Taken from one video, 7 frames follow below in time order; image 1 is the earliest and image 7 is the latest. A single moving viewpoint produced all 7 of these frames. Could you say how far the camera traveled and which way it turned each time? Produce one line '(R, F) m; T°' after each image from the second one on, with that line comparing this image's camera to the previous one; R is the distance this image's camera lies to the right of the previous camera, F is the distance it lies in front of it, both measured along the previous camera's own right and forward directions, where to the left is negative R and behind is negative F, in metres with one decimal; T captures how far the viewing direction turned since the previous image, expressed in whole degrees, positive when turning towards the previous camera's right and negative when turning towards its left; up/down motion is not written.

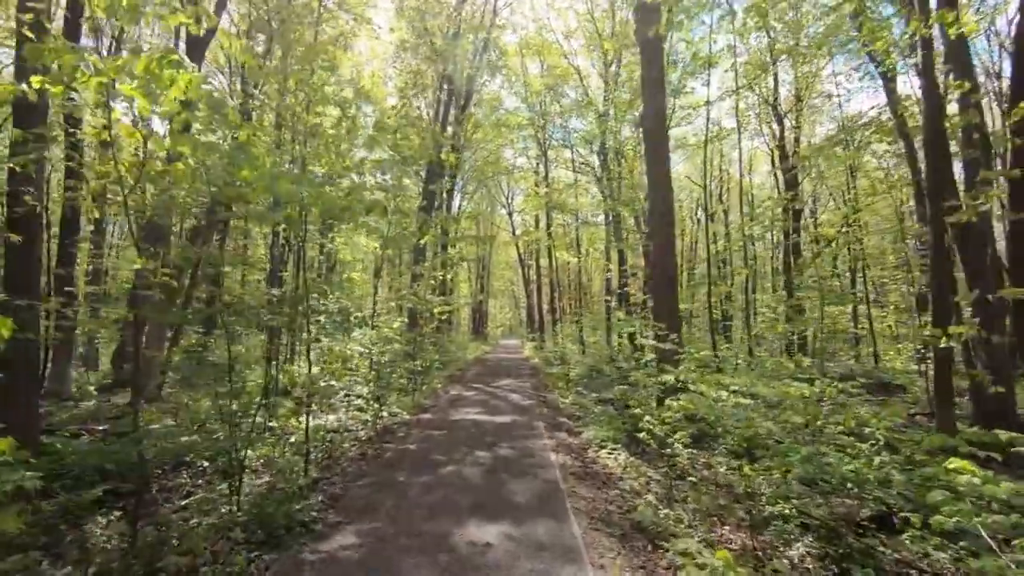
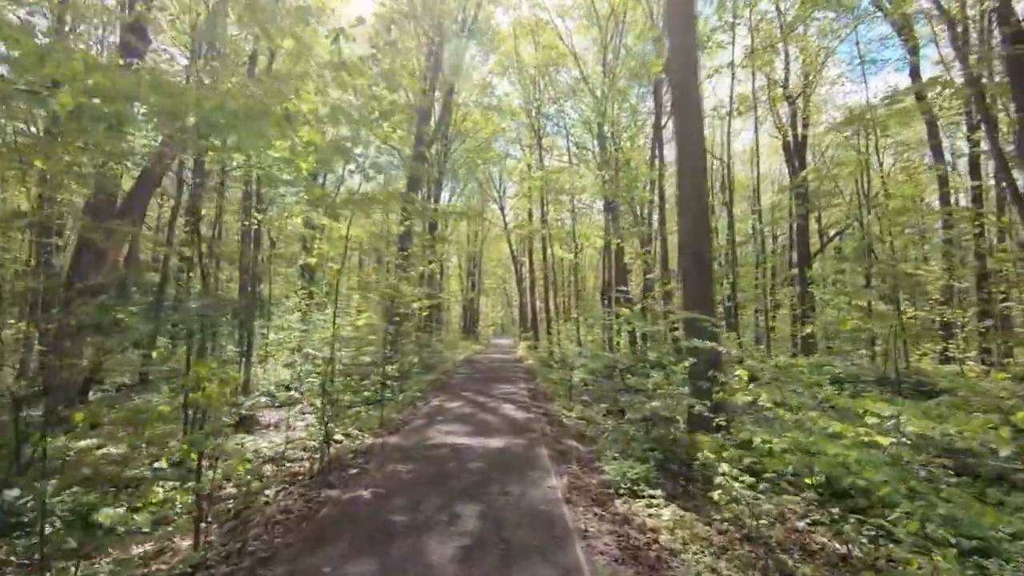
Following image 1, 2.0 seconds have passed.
(0.0, +1.7) m; +1°
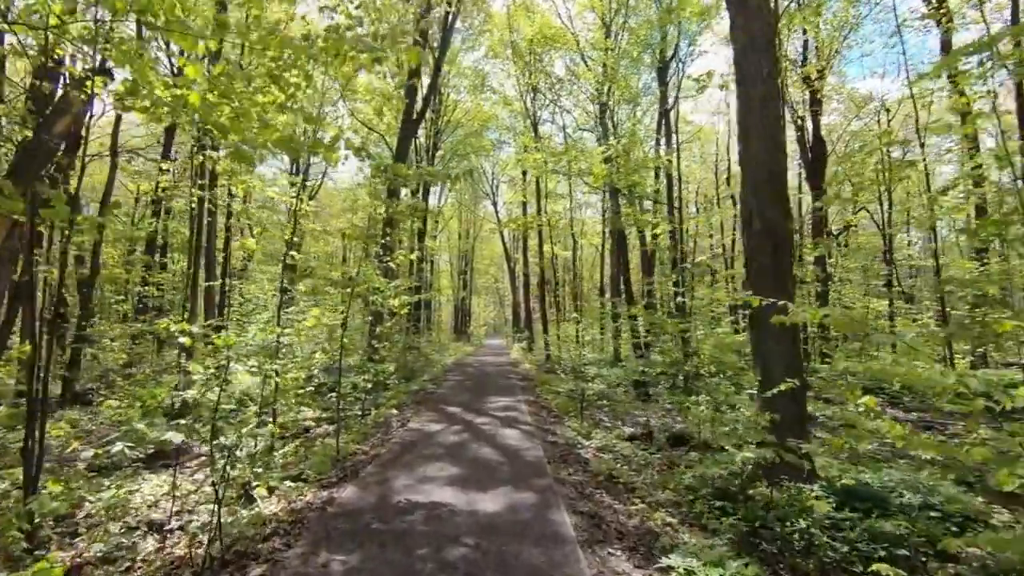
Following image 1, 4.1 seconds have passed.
(-0.1, +1.9) m; +1°
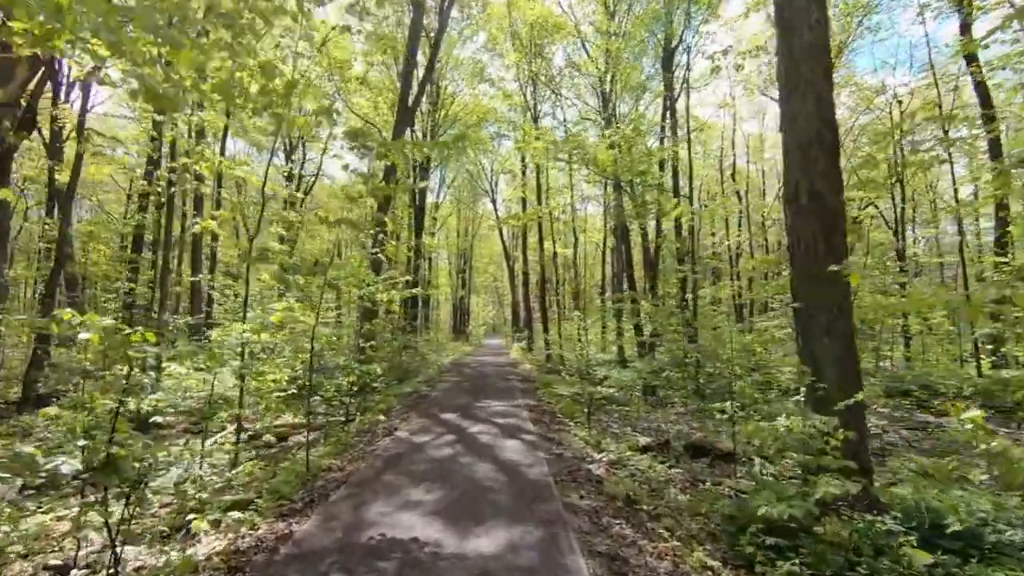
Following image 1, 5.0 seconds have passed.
(0.0, +0.8) m; 0°
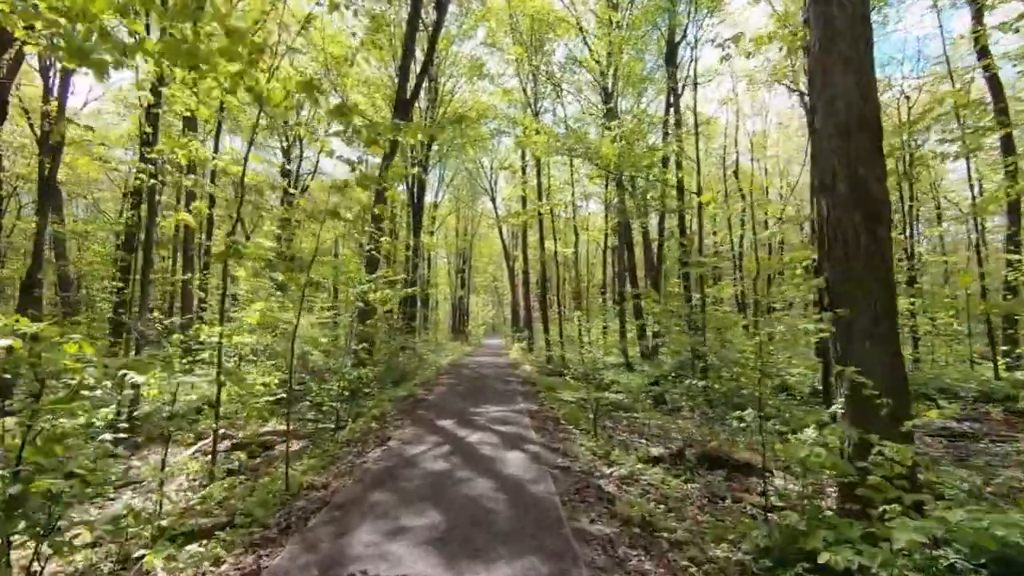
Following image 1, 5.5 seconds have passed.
(0.0, +0.4) m; 0°
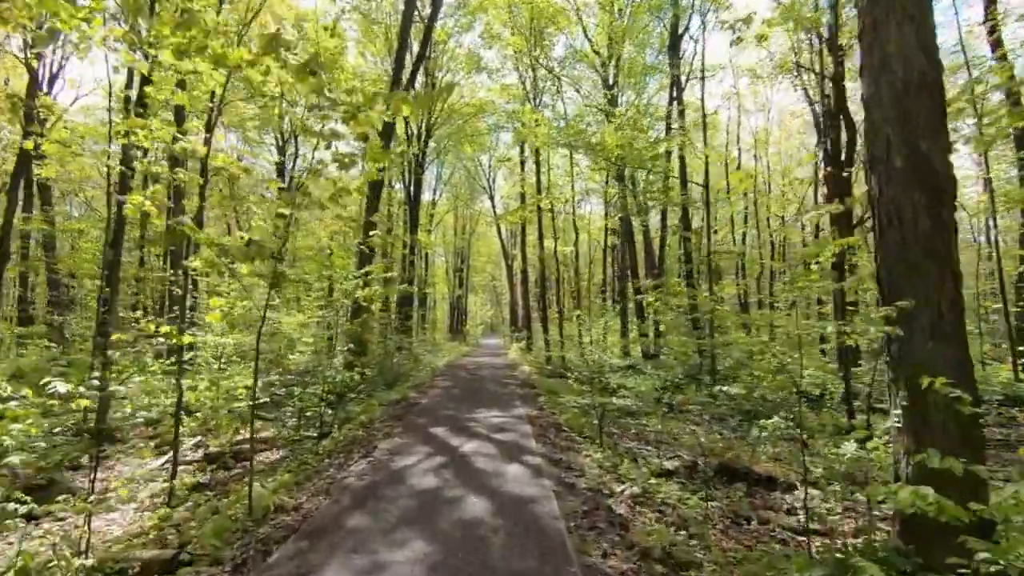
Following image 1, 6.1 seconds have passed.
(0.0, +0.5) m; 0°
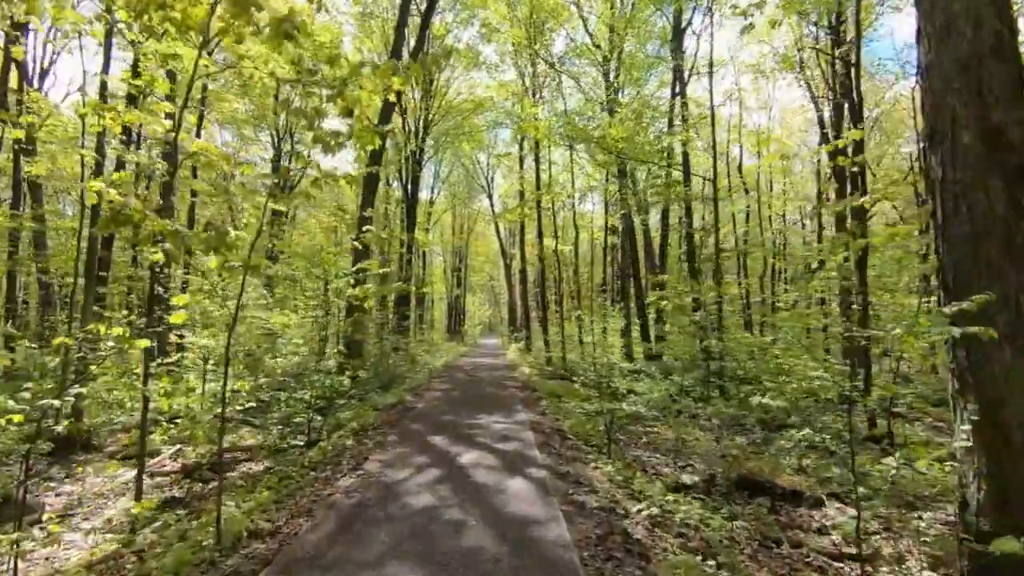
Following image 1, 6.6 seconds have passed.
(0.0, +0.4) m; 0°
